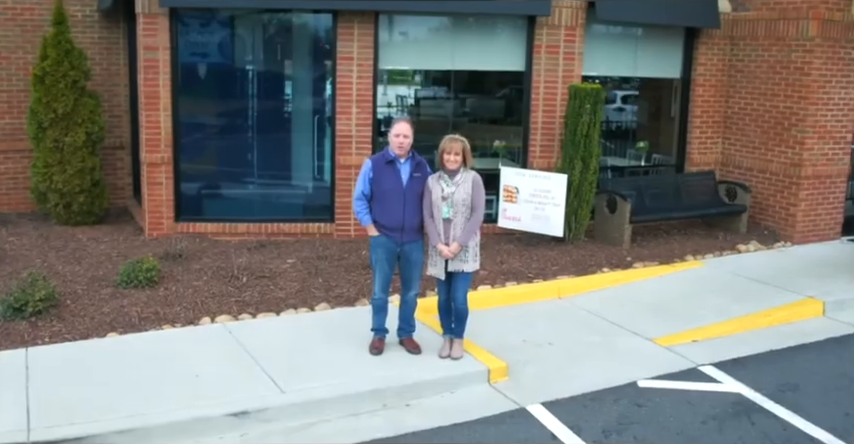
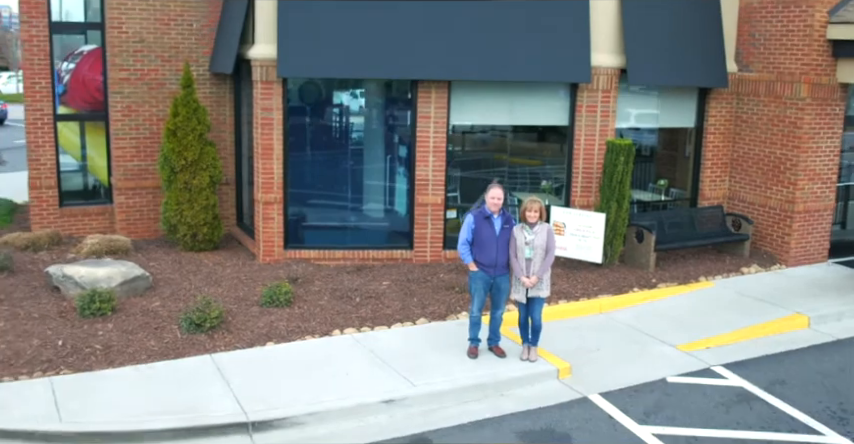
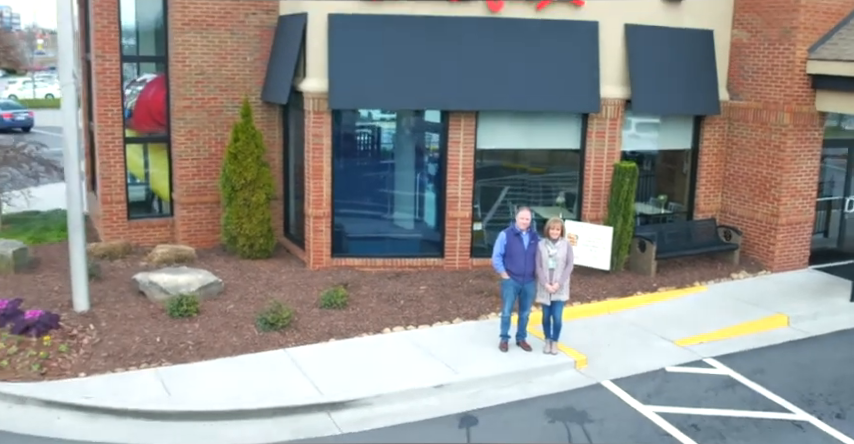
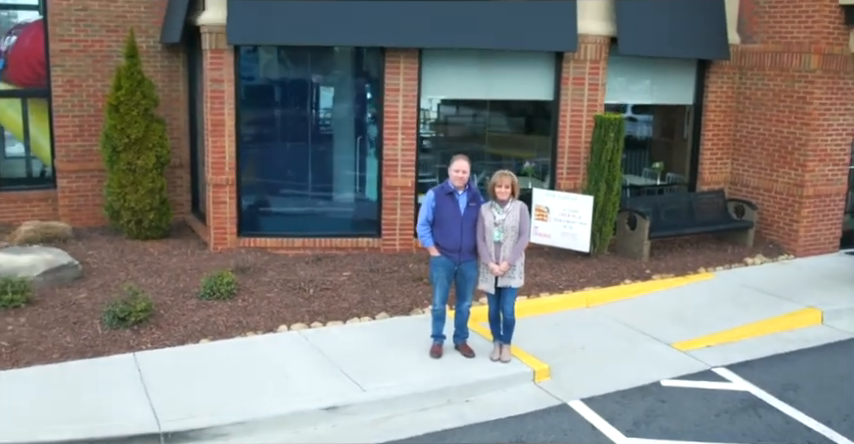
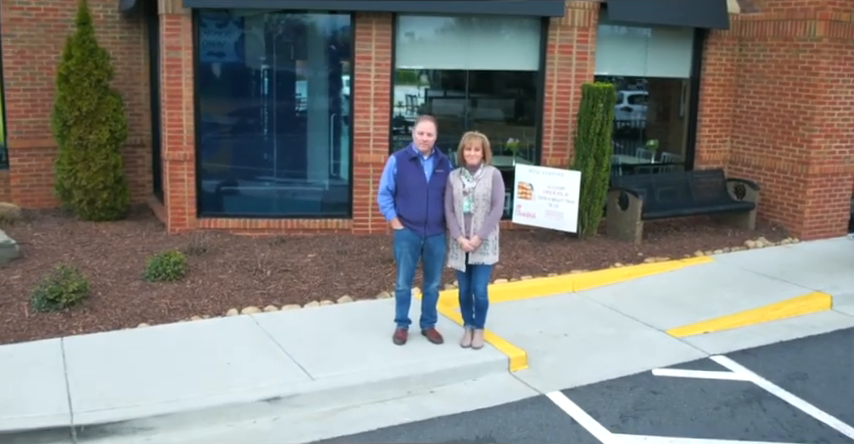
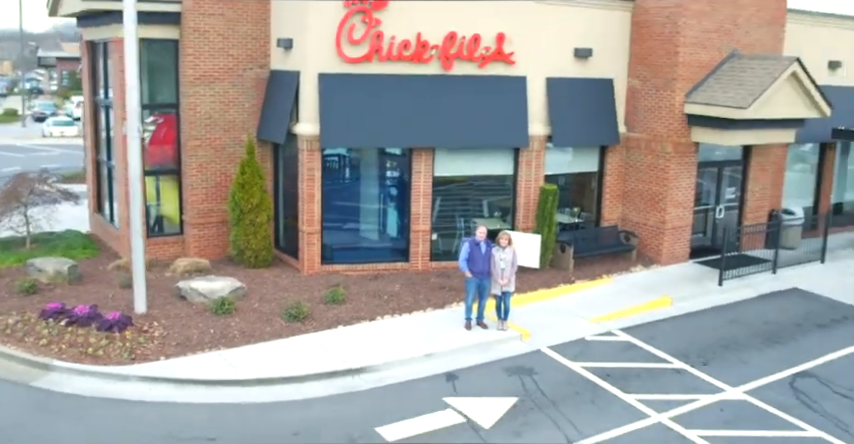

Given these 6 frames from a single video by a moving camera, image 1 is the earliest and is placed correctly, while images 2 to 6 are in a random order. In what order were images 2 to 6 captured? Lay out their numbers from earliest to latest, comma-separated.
5, 4, 2, 3, 6
